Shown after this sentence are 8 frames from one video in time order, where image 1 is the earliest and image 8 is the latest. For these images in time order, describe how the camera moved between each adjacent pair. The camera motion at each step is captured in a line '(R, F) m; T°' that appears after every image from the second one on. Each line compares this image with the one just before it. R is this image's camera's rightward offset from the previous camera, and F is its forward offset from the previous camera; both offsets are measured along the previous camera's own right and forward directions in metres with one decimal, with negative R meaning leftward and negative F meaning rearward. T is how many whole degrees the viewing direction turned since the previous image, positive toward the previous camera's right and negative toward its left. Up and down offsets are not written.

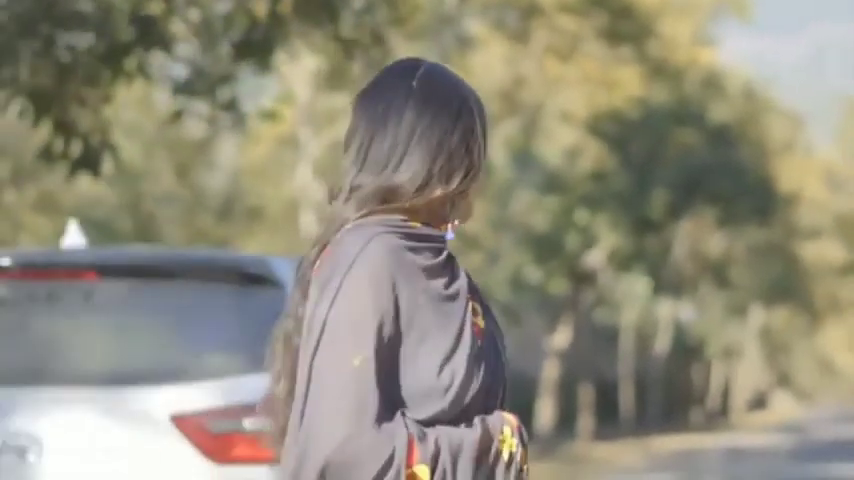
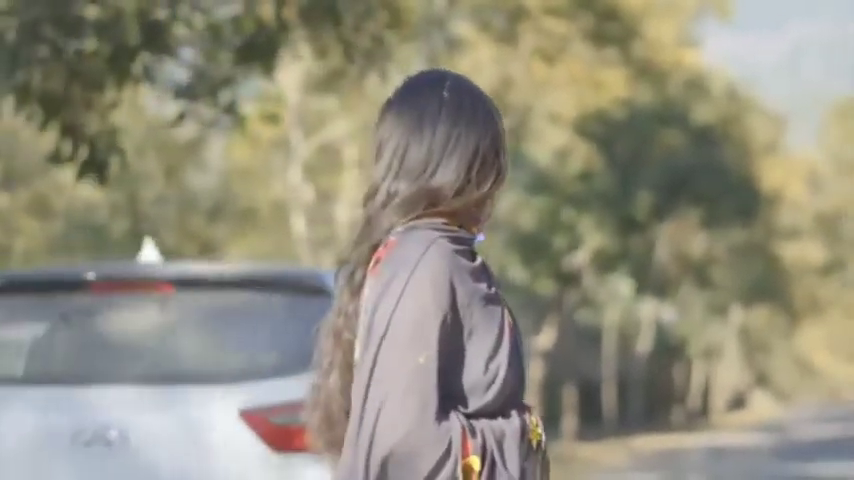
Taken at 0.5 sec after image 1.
(-0.1, -0.2) m; +1°
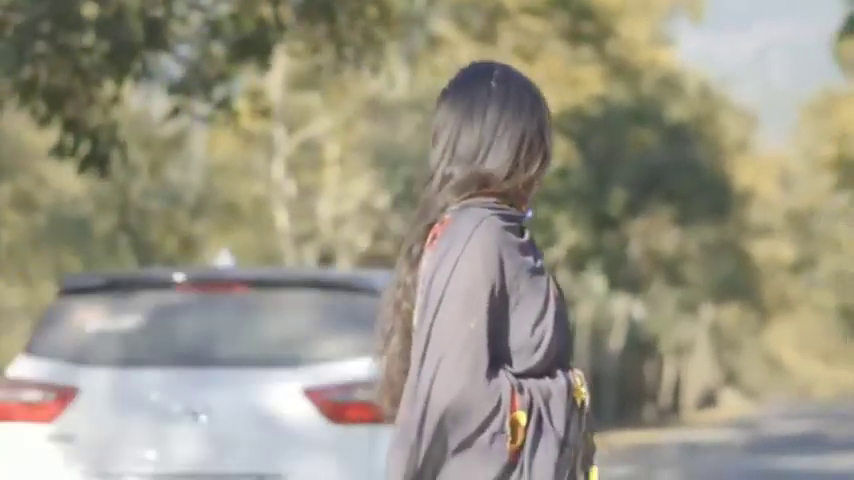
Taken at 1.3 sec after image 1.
(-0.1, -0.4) m; +1°
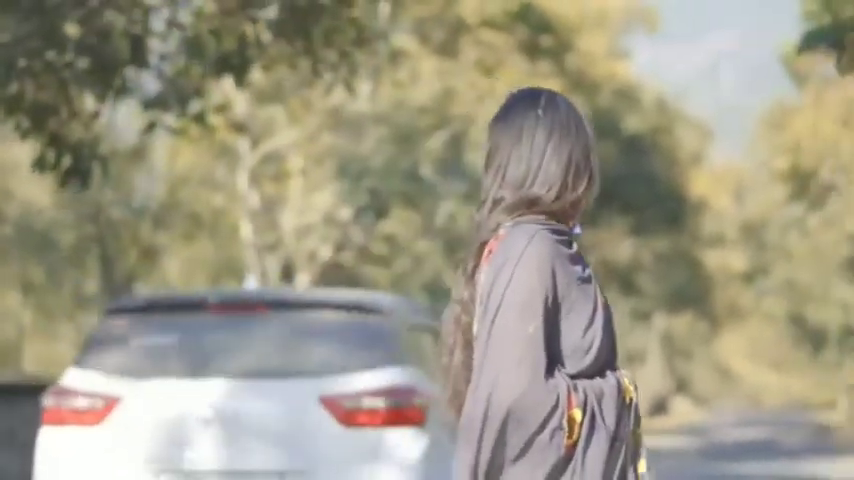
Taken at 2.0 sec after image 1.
(-0.2, -0.3) m; +2°
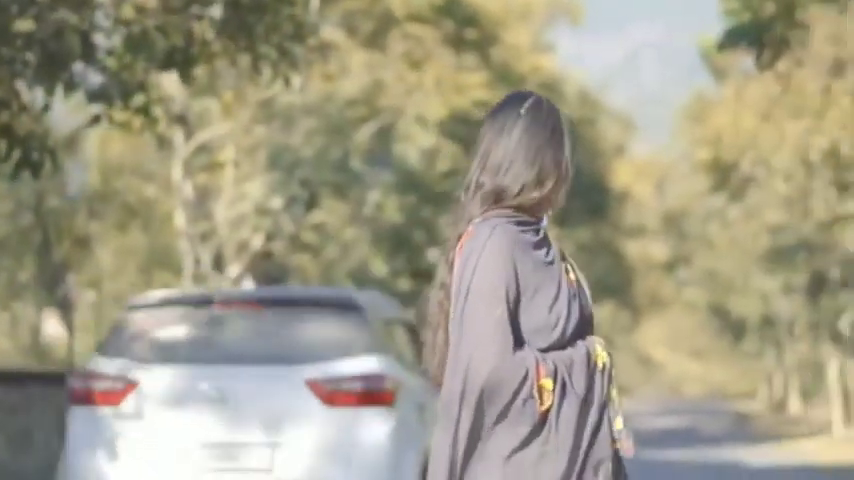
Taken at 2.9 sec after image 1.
(-0.1, -0.5) m; +3°
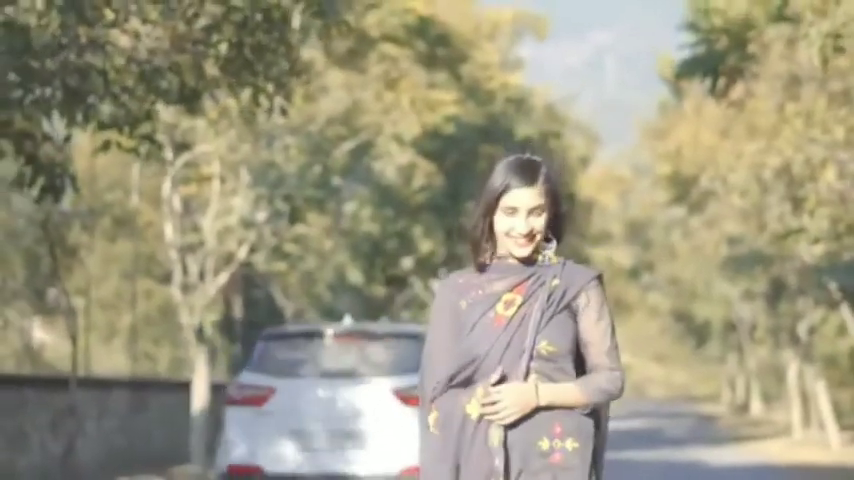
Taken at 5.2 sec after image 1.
(-0.1, -1.3) m; +1°
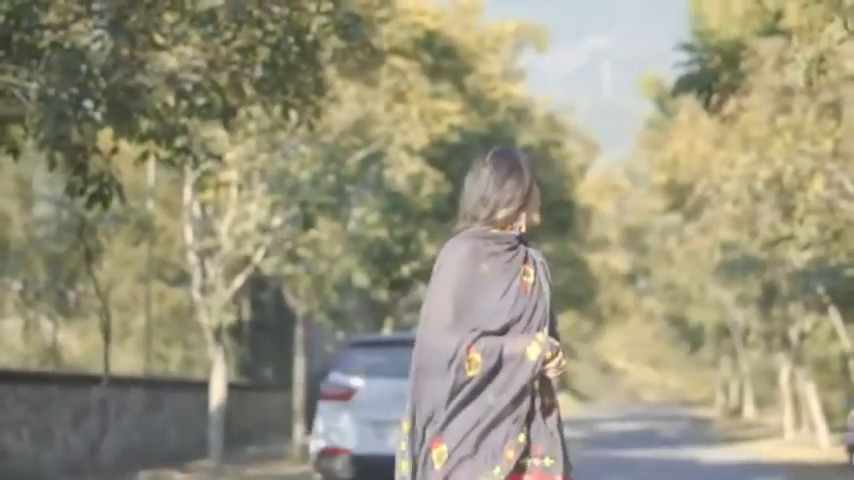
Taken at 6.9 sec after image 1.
(-0.2, -1.2) m; 0°
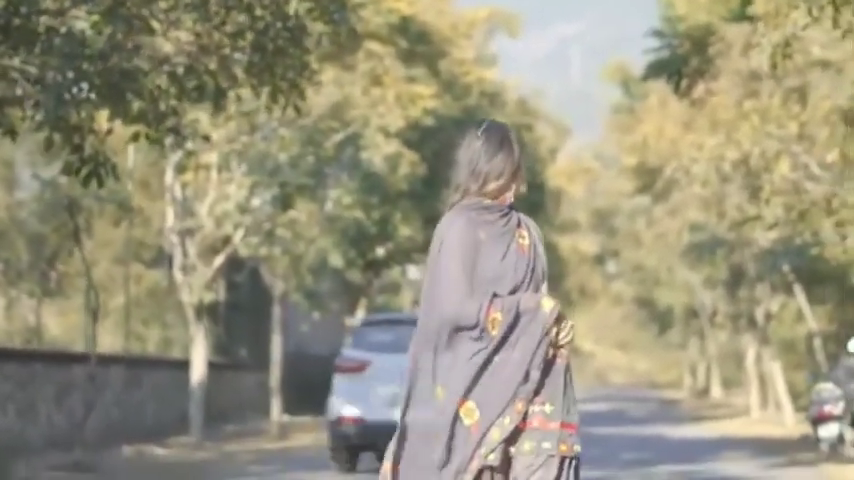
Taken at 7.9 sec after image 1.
(-0.1, -0.6) m; +1°
